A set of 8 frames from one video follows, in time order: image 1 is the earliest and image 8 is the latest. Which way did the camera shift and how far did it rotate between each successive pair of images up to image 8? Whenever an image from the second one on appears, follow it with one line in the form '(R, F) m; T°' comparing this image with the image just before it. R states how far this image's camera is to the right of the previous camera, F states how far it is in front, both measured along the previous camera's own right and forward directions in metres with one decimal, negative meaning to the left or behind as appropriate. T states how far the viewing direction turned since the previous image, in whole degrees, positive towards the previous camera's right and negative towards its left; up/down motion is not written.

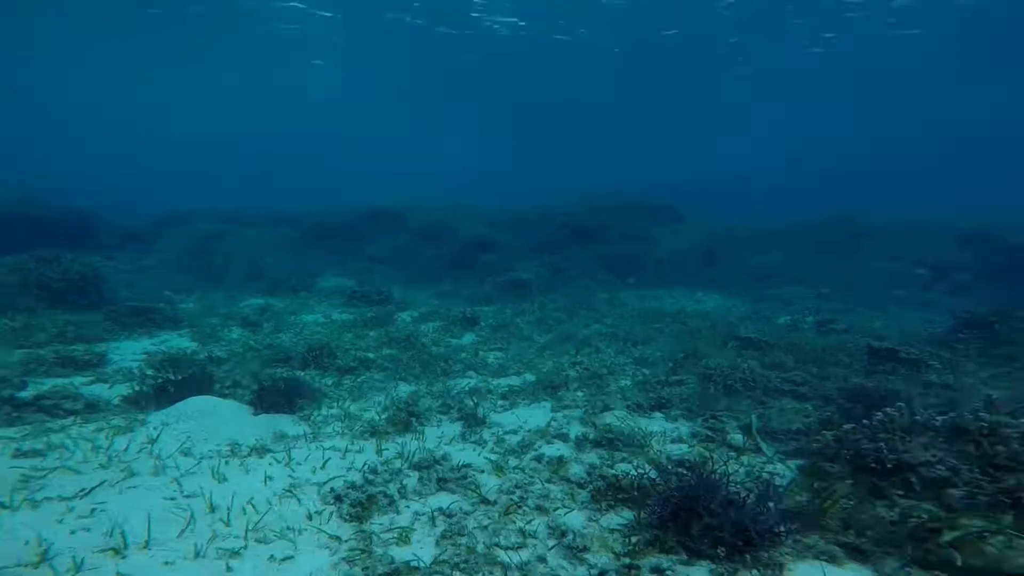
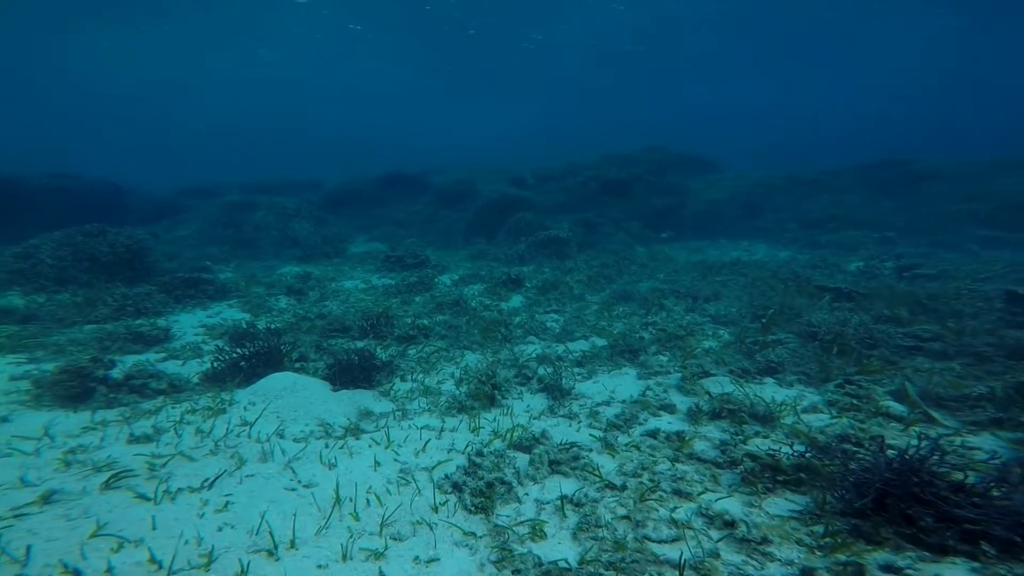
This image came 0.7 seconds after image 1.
(-0.5, +0.3) m; -3°
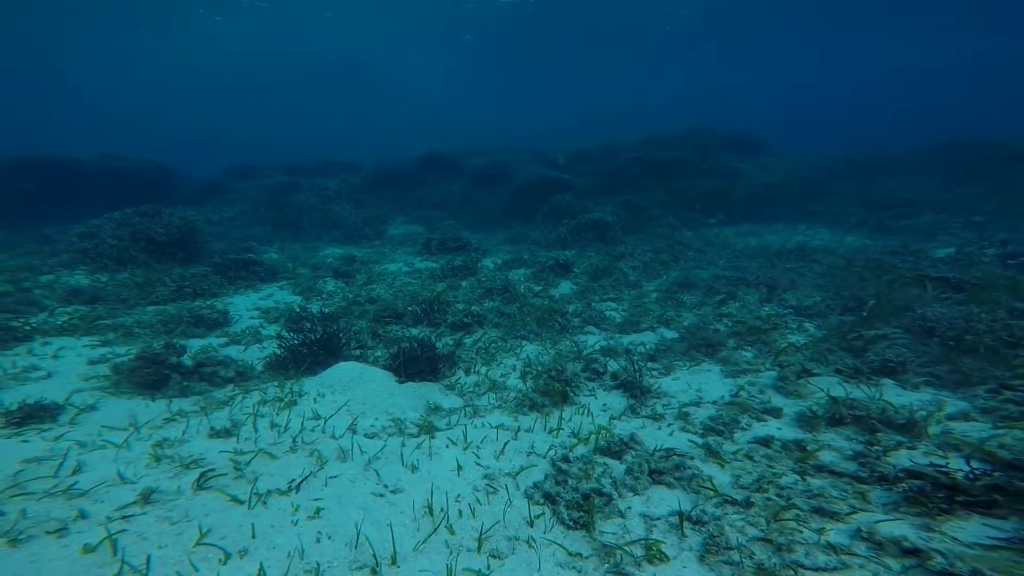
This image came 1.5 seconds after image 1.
(-0.4, +0.2) m; -4°
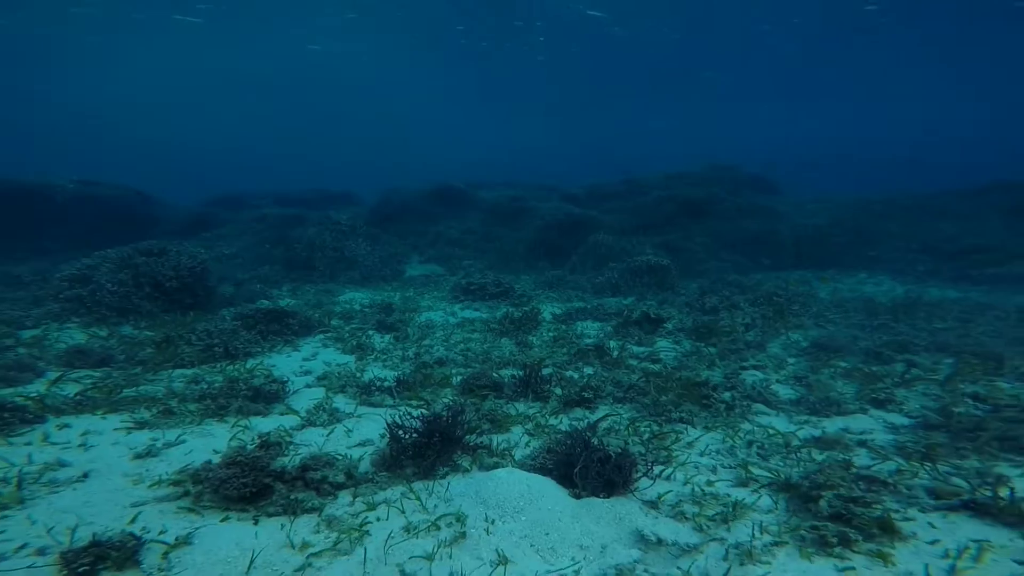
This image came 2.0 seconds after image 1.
(-1.6, +0.9) m; +1°
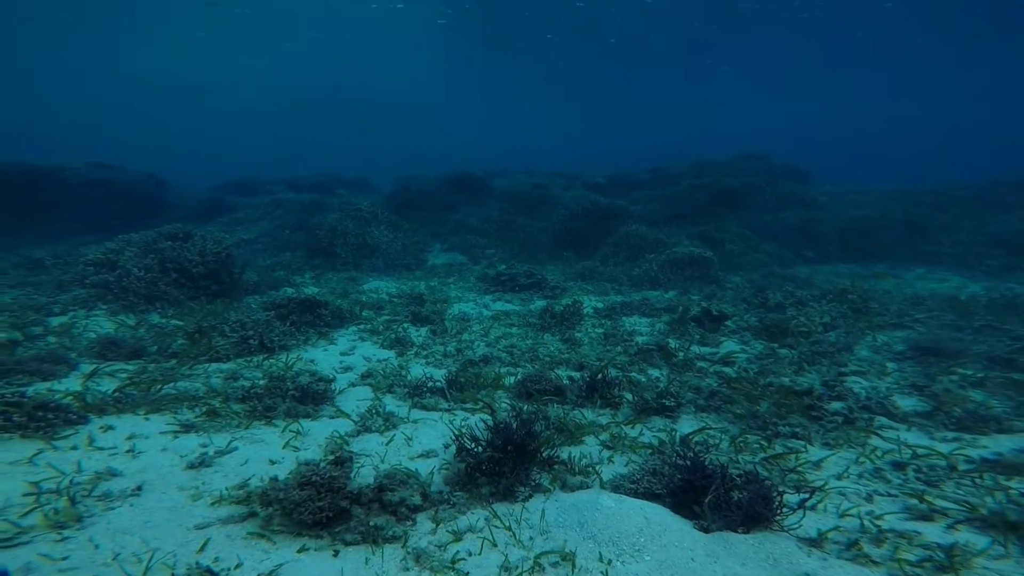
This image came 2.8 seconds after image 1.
(-0.7, +0.4) m; -1°
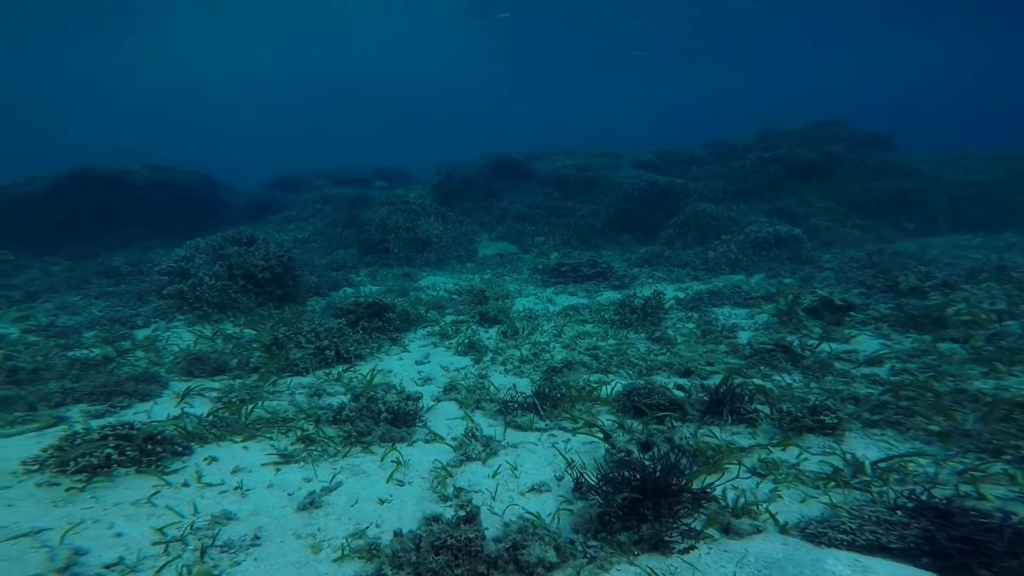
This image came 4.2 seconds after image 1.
(-0.7, +0.5) m; -5°
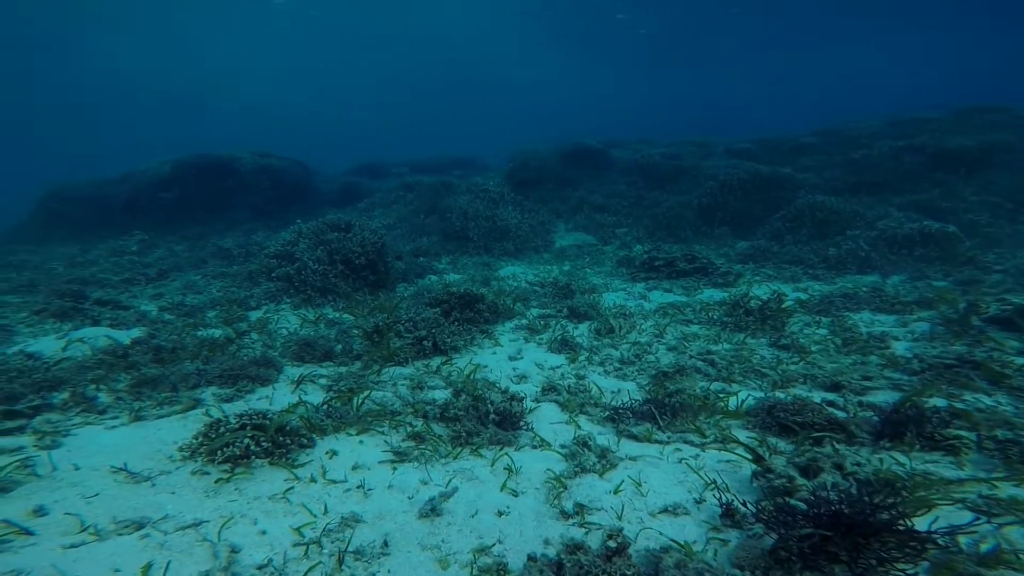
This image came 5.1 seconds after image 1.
(-0.6, +0.3) m; -8°
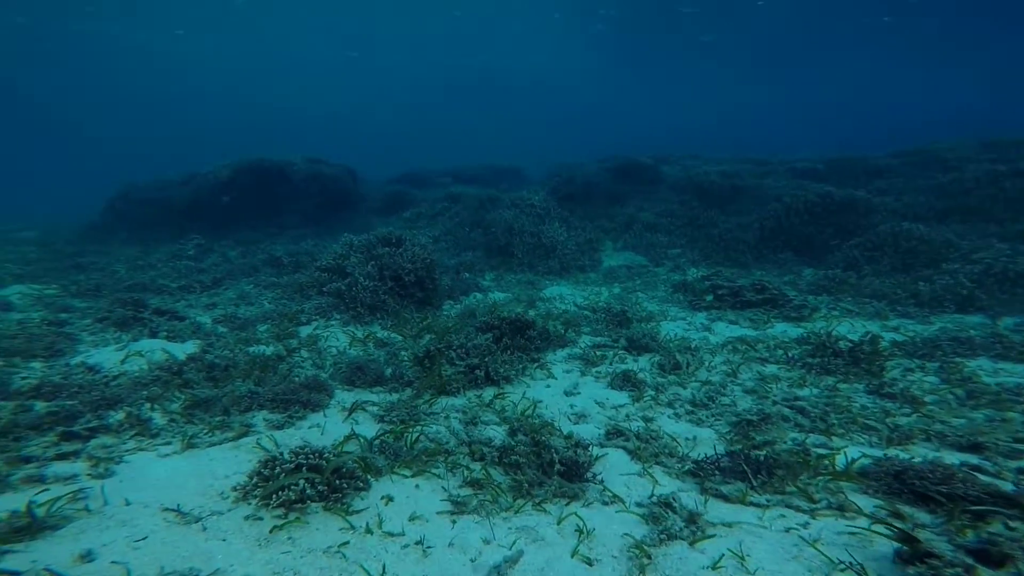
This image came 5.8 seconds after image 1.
(-0.4, +0.4) m; -5°
